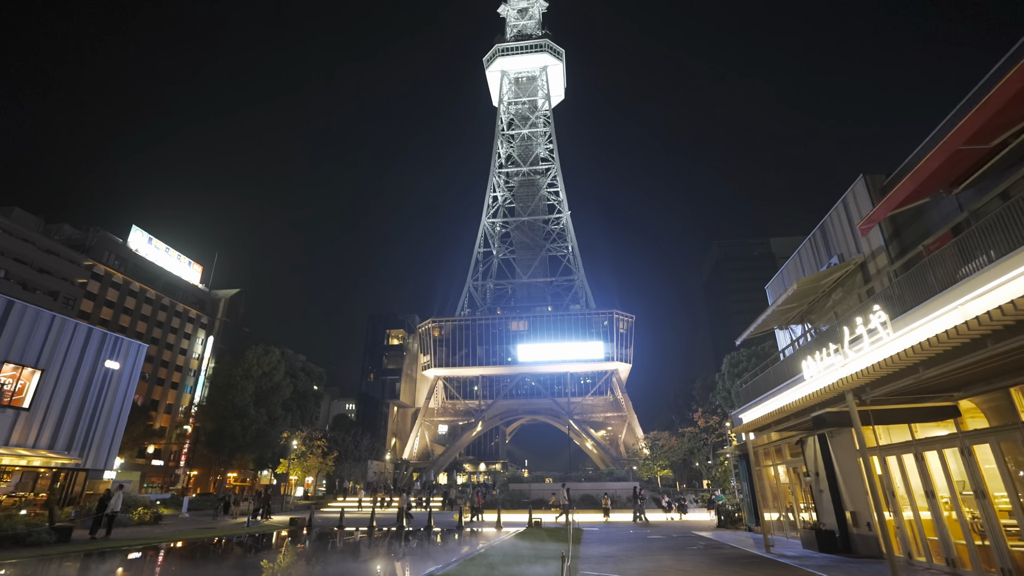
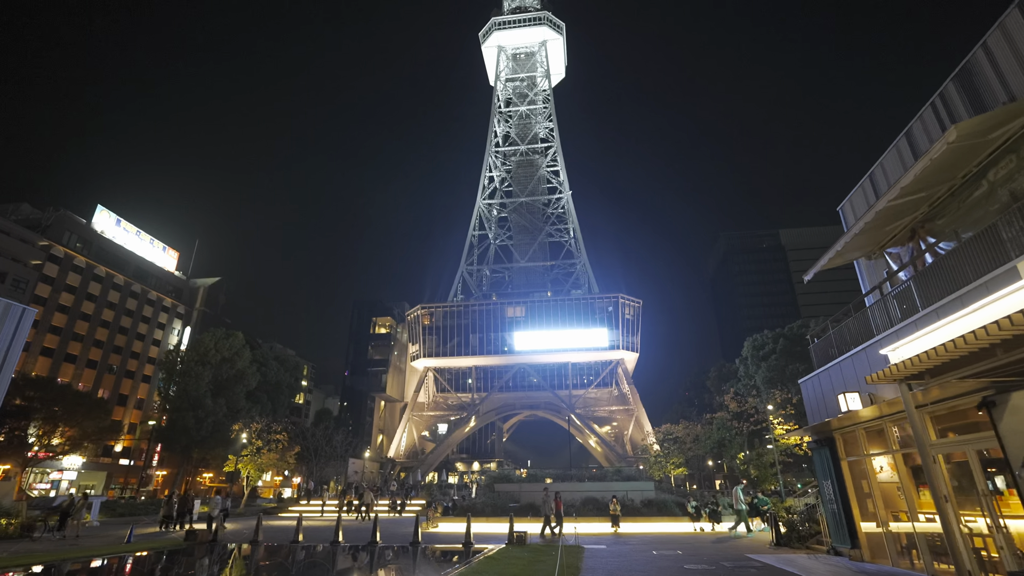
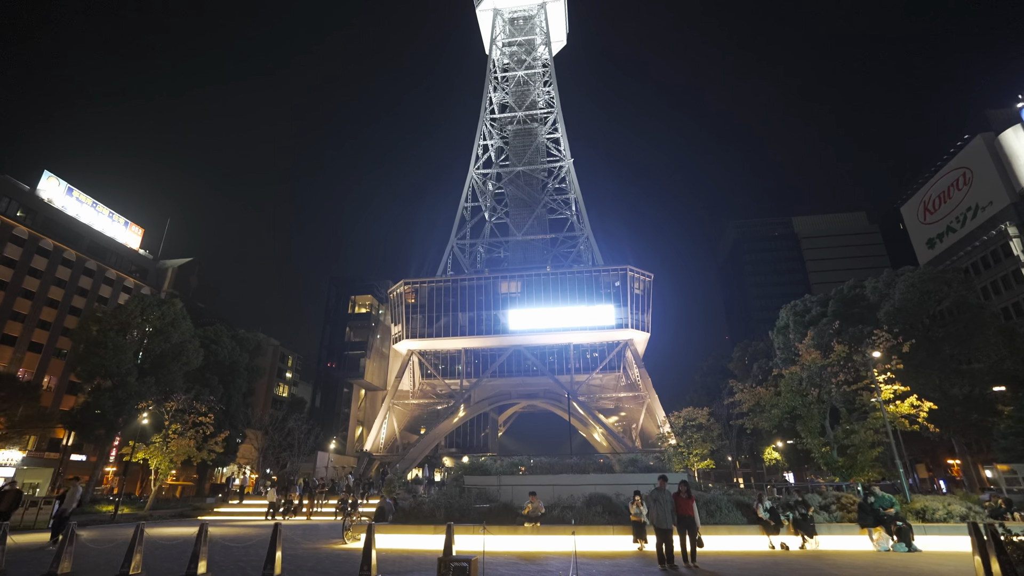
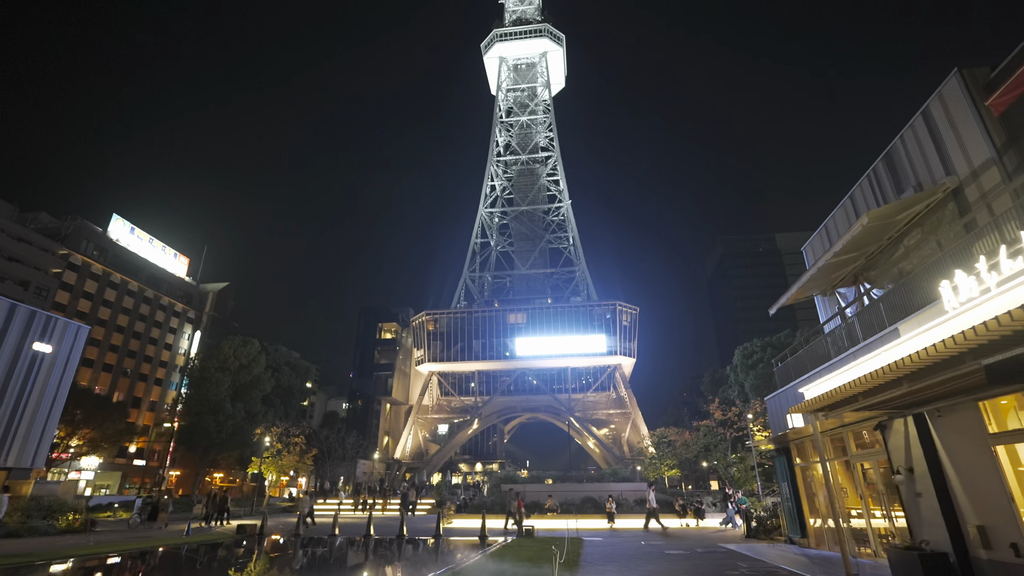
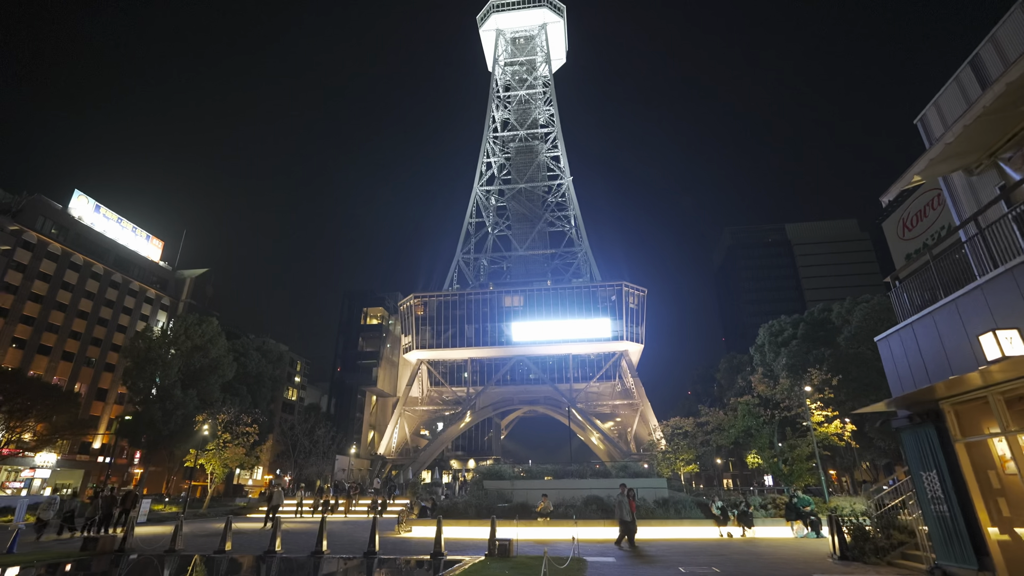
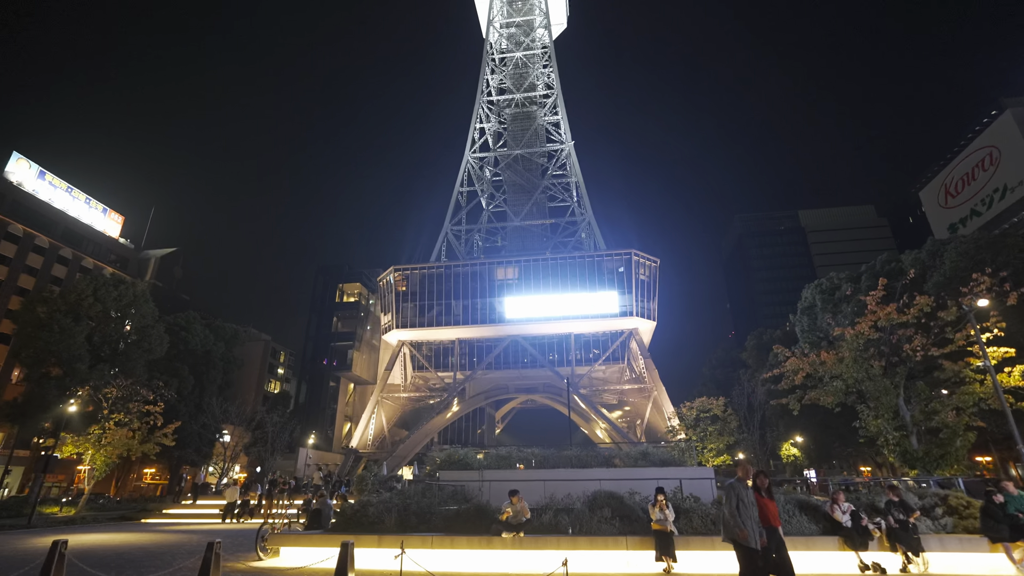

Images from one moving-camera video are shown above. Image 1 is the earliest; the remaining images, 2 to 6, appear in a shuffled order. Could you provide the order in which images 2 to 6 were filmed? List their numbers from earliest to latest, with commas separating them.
4, 2, 5, 3, 6
